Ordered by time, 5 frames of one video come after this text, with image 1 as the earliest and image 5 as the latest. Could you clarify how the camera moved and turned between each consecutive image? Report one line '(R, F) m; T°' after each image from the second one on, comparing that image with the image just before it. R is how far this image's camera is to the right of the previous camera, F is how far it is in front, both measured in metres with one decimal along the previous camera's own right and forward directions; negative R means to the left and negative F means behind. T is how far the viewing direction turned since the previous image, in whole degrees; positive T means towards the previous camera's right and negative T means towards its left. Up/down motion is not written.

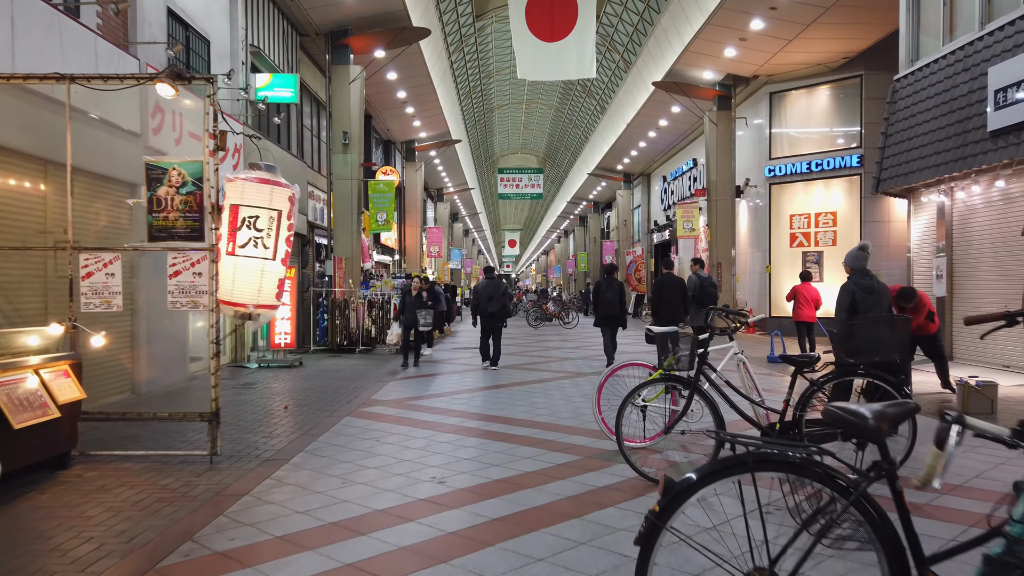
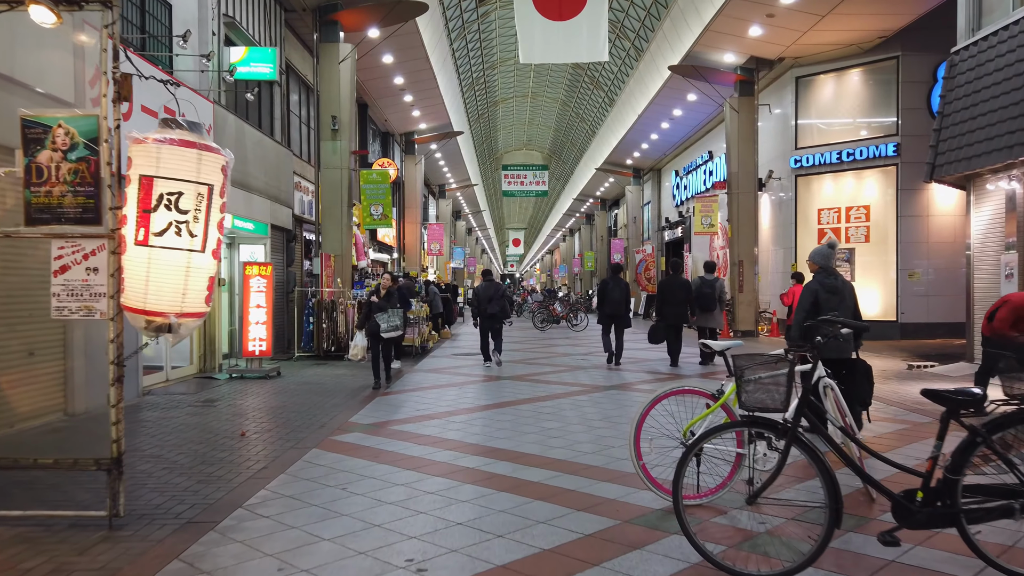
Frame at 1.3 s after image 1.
(0.0, +1.3) m; 0°
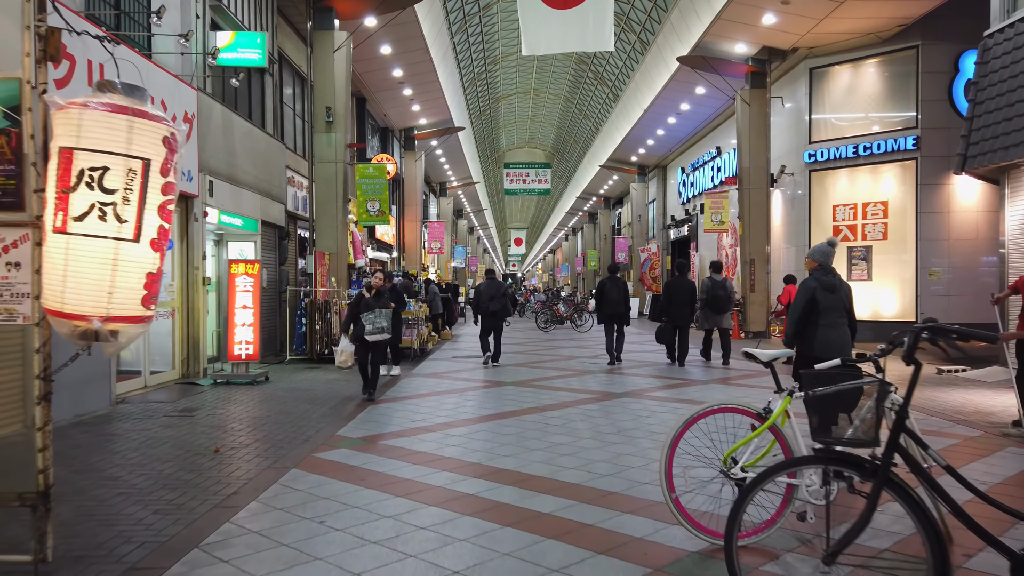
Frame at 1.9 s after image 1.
(0.0, +0.6) m; 0°
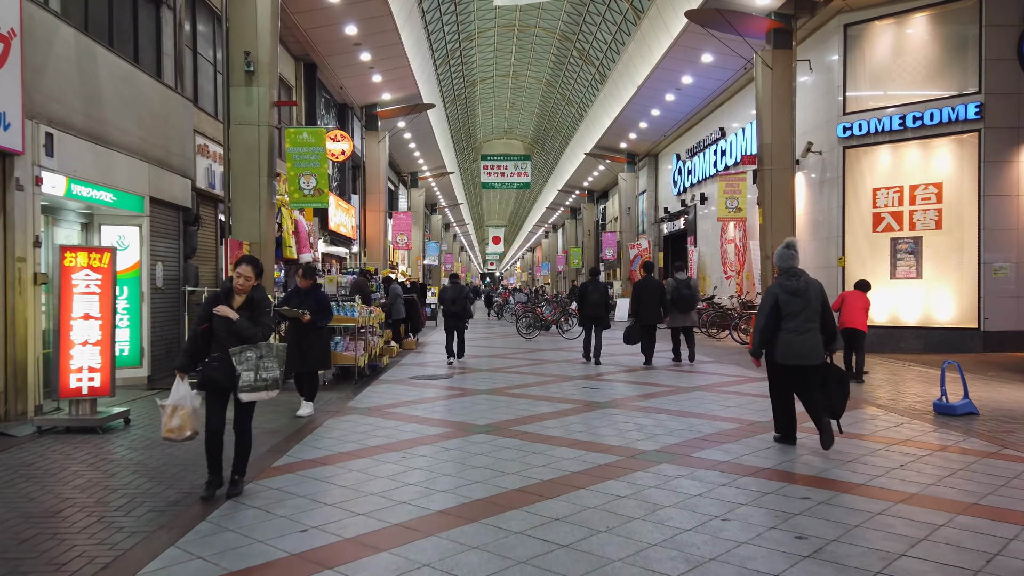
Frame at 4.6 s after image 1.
(0.0, +2.9) m; +2°
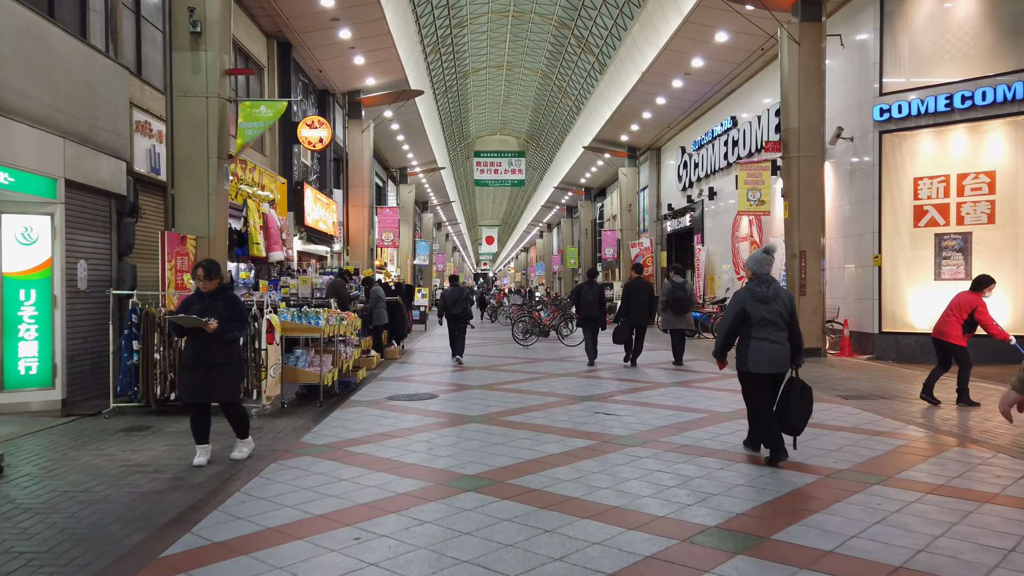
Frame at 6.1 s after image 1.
(0.0, +1.6) m; +1°
